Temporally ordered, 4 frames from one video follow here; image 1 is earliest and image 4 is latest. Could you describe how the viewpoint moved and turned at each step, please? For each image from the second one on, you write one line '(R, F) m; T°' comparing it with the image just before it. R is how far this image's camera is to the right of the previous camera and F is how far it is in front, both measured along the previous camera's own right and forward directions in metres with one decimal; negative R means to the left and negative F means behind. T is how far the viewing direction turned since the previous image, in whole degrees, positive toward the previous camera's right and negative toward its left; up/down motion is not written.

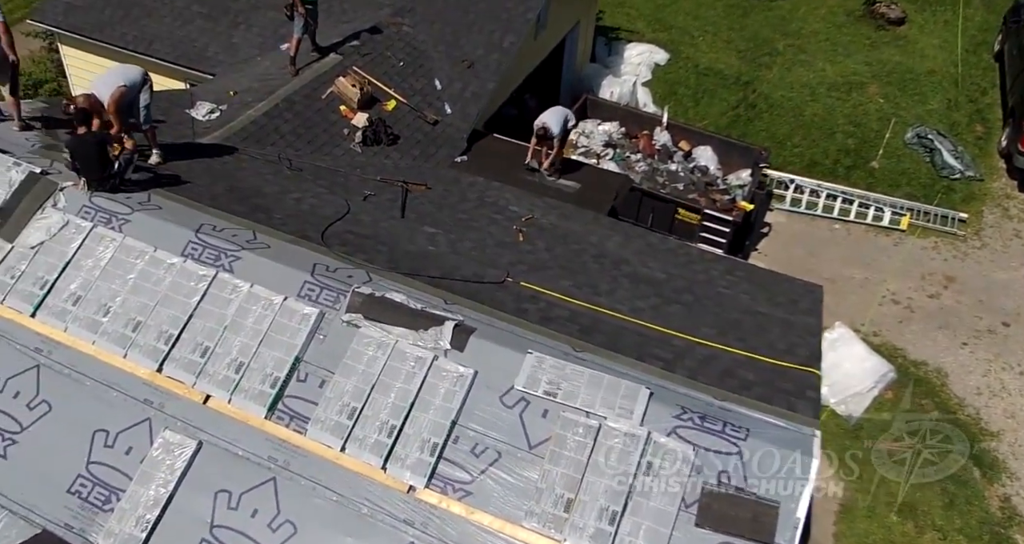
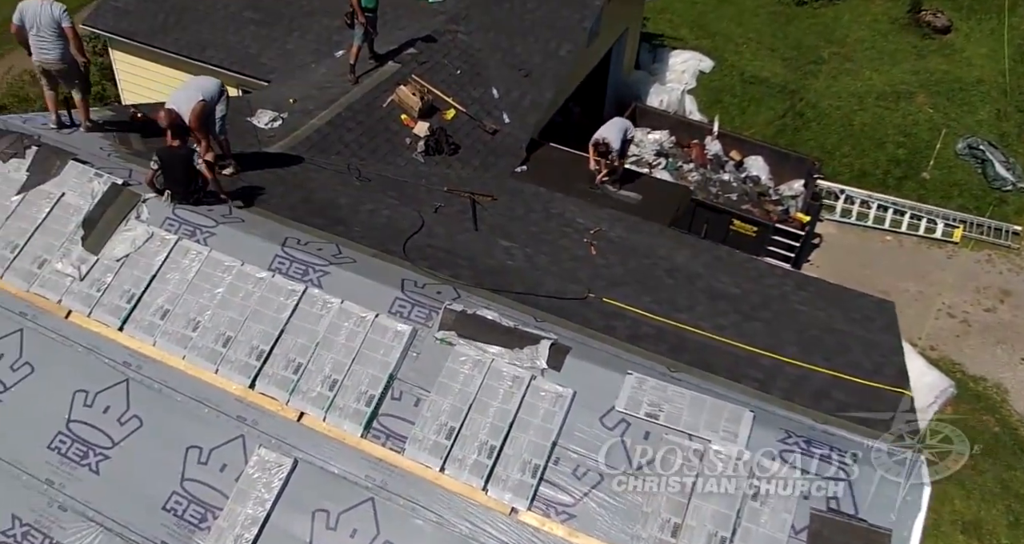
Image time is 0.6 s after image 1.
(-0.9, +0.1) m; 0°
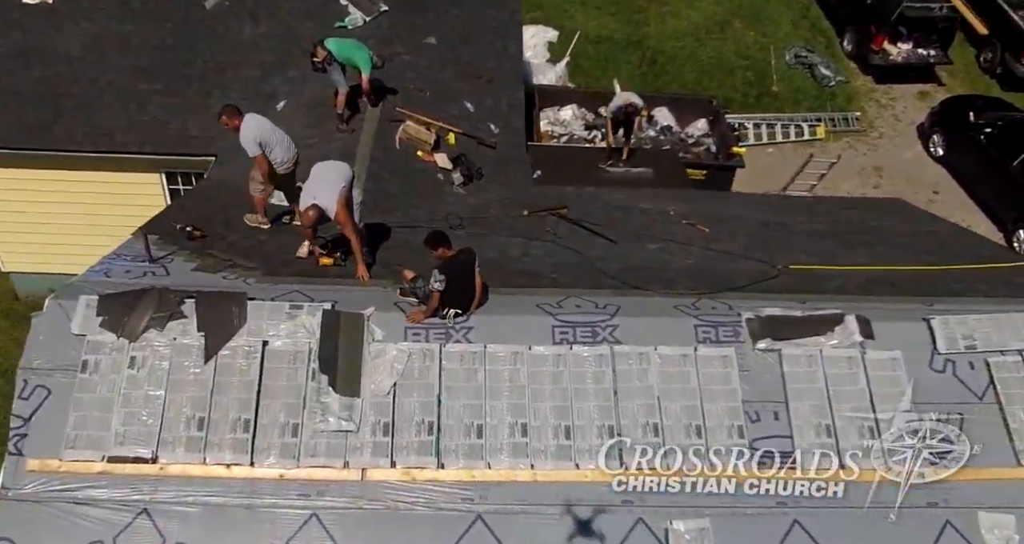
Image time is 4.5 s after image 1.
(-5.4, +1.4) m; +21°
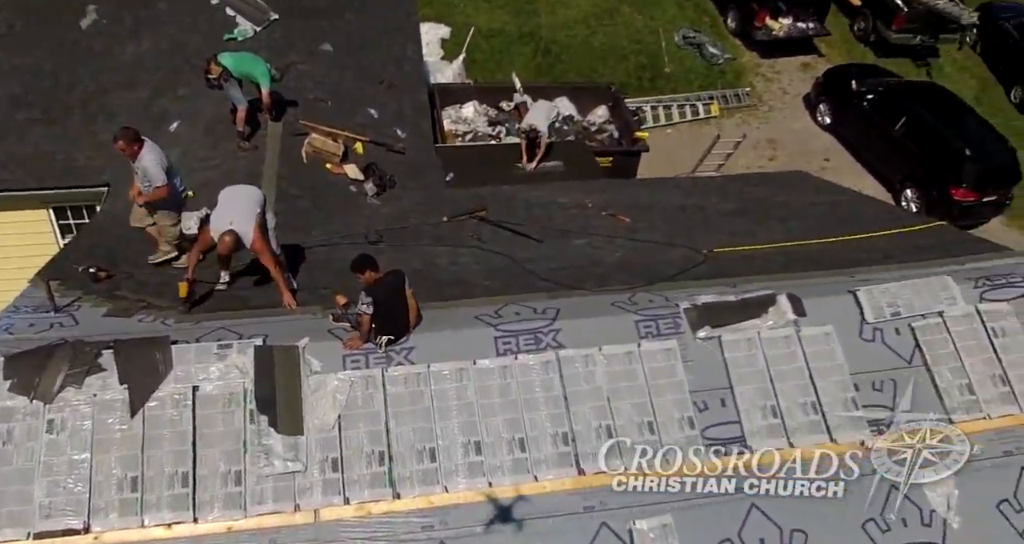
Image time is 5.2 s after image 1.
(-0.3, +0.2) m; +7°
